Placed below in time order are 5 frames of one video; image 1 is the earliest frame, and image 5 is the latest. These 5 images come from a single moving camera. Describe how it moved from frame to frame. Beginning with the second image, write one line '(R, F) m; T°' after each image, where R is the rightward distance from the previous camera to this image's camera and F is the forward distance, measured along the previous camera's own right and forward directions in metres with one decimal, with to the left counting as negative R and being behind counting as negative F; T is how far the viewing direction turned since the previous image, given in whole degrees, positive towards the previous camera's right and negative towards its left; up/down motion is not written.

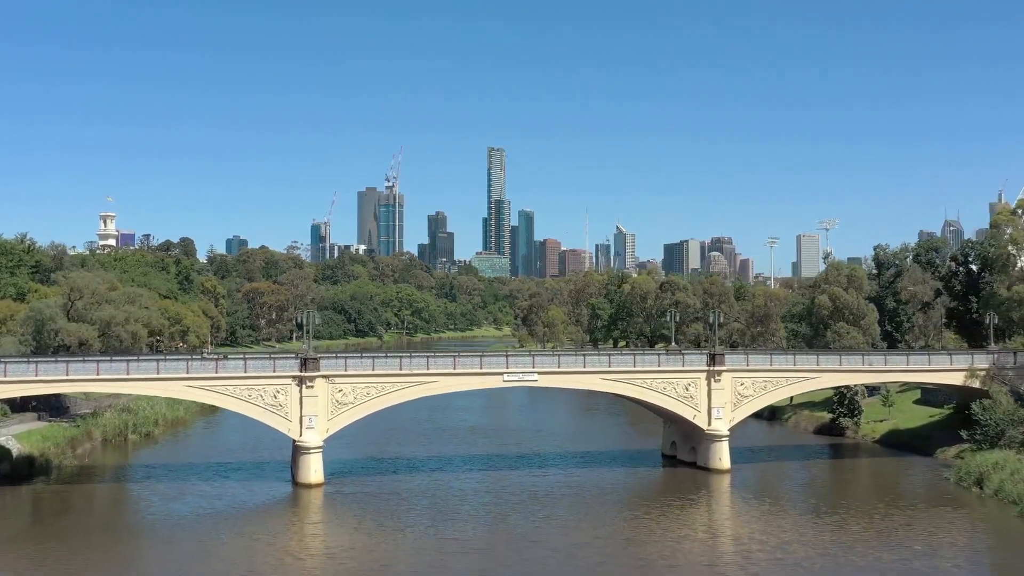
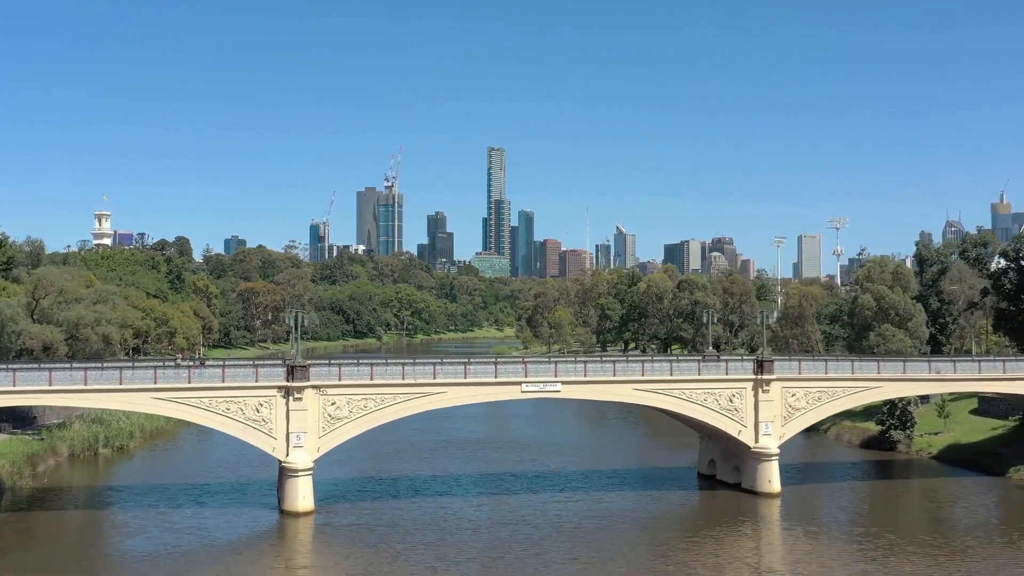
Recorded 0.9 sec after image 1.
(-0.8, +4.9) m; 0°
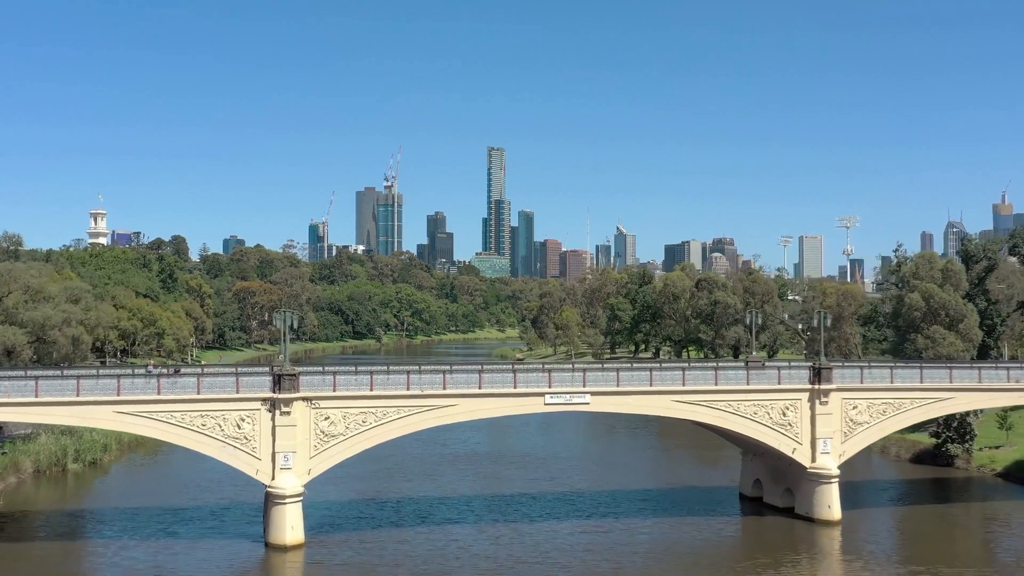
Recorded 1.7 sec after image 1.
(-0.8, +4.3) m; 0°
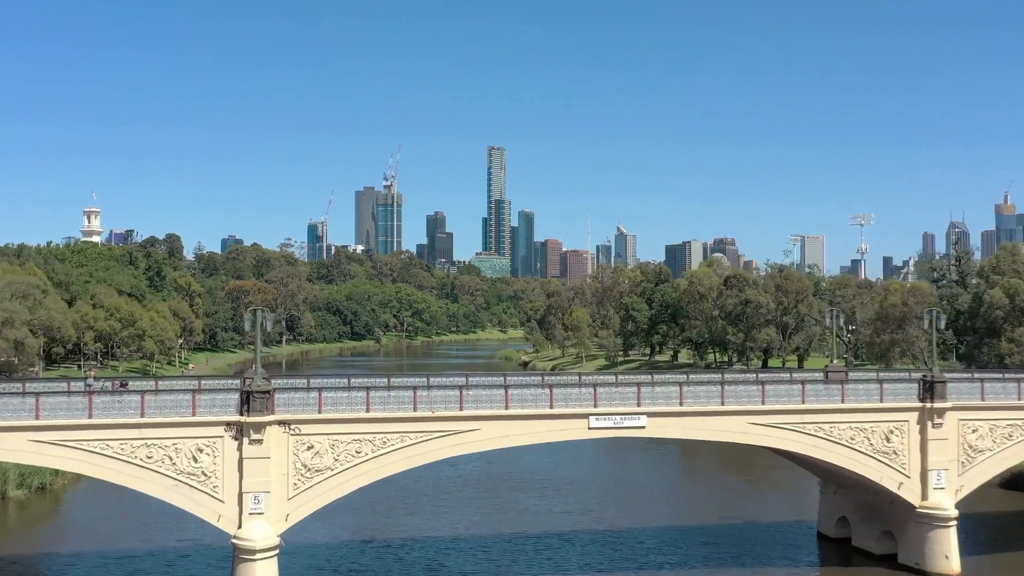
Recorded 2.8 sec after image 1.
(-1.0, +6.1) m; 0°
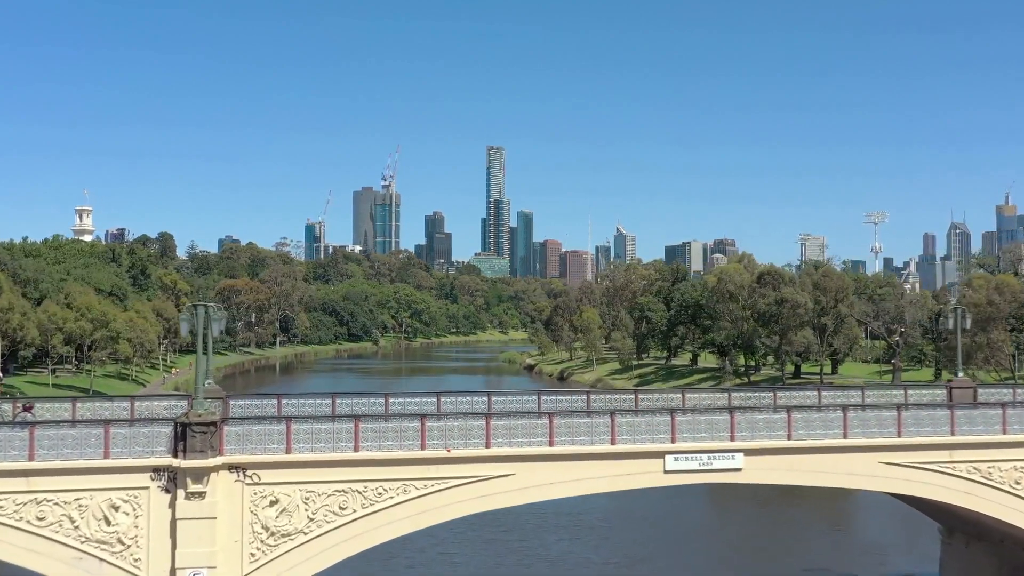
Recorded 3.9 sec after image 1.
(-0.9, +6.1) m; 0°
